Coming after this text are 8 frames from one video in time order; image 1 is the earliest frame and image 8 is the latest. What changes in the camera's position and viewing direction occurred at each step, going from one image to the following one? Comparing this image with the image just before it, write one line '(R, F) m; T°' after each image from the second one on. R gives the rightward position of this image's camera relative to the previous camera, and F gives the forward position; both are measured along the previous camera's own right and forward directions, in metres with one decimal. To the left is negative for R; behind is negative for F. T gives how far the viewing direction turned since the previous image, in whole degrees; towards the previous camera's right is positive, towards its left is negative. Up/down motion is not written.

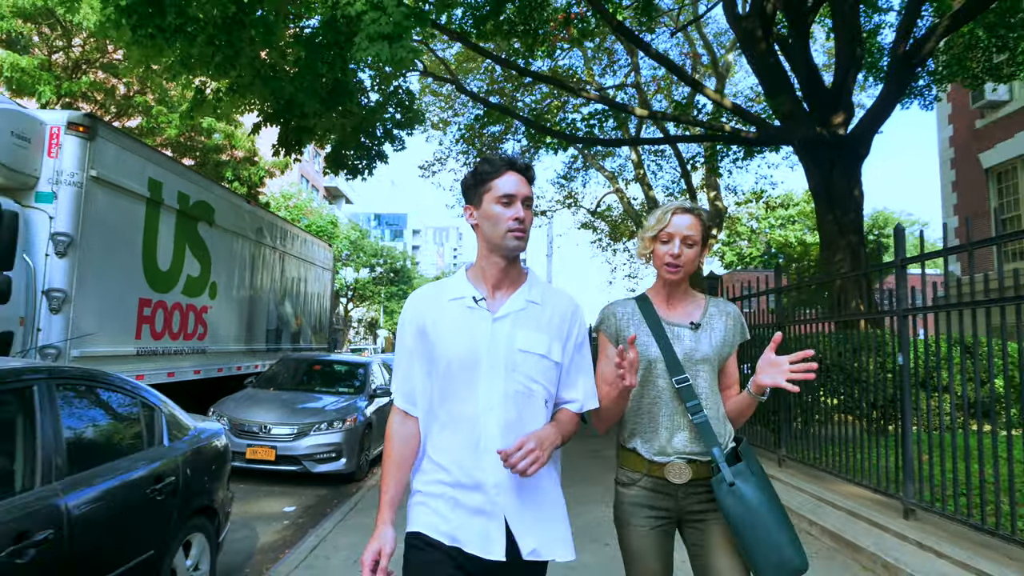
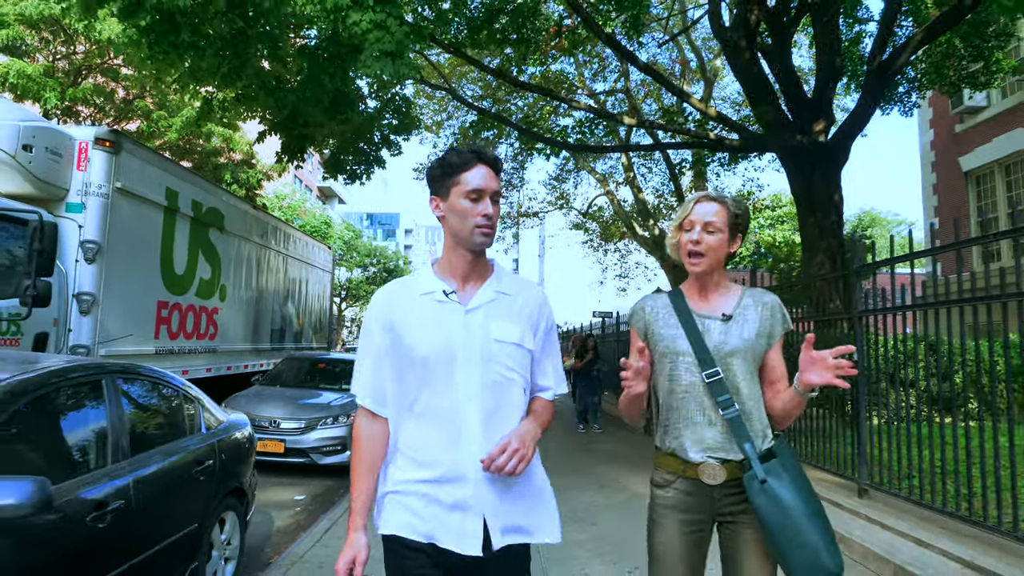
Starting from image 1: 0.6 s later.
(0.0, -0.5) m; +1°
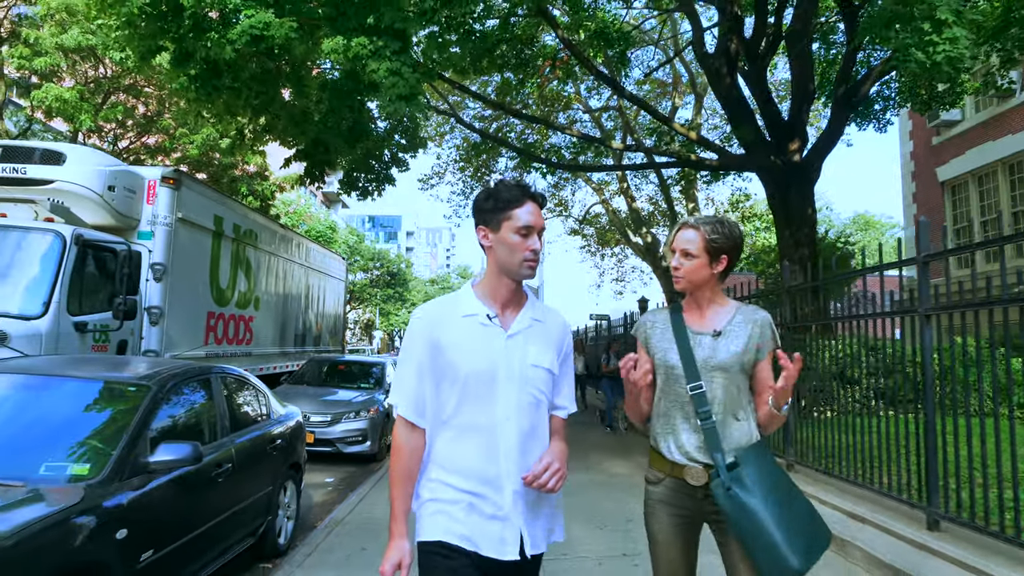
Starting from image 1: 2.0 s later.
(0.0, -1.2) m; 0°
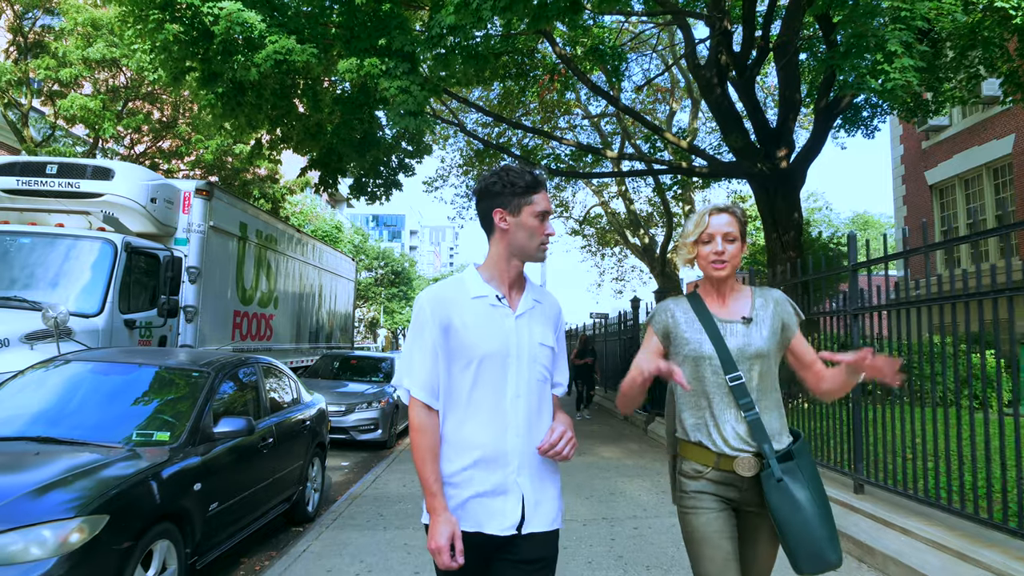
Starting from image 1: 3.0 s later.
(0.0, -0.8) m; 0°
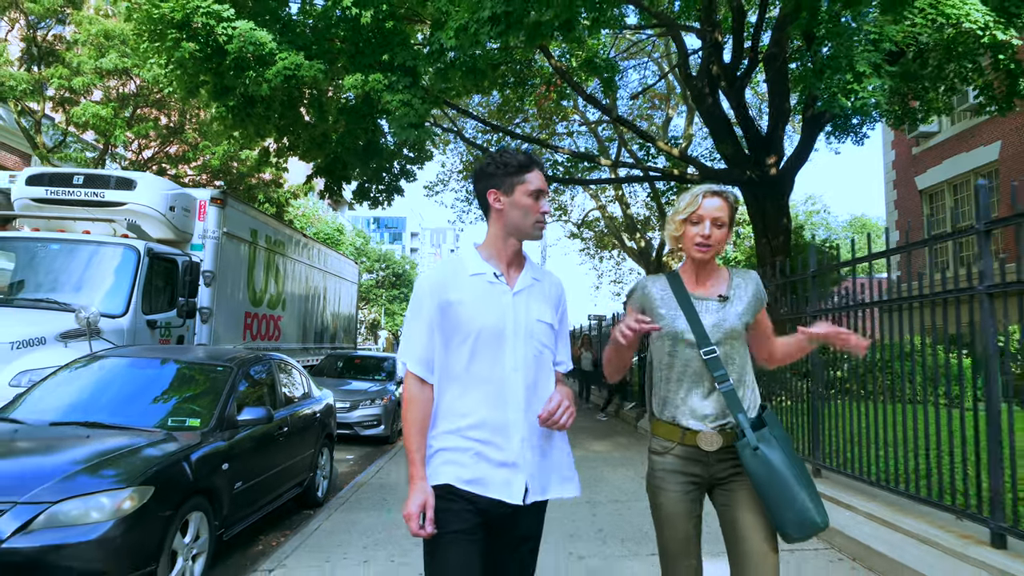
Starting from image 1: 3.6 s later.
(+0.1, -0.5) m; 0°
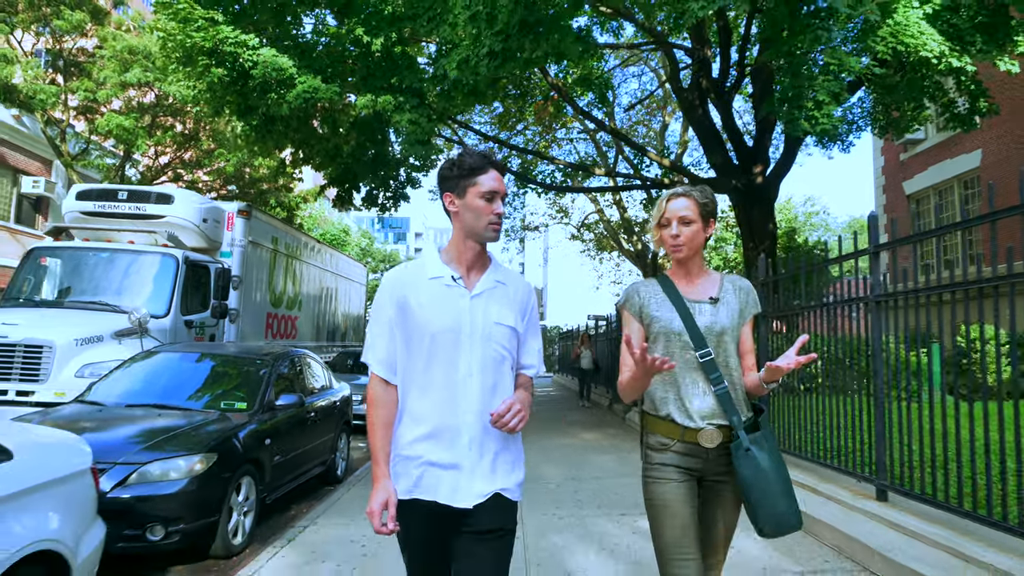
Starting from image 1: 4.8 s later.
(+0.1, -1.0) m; 0°
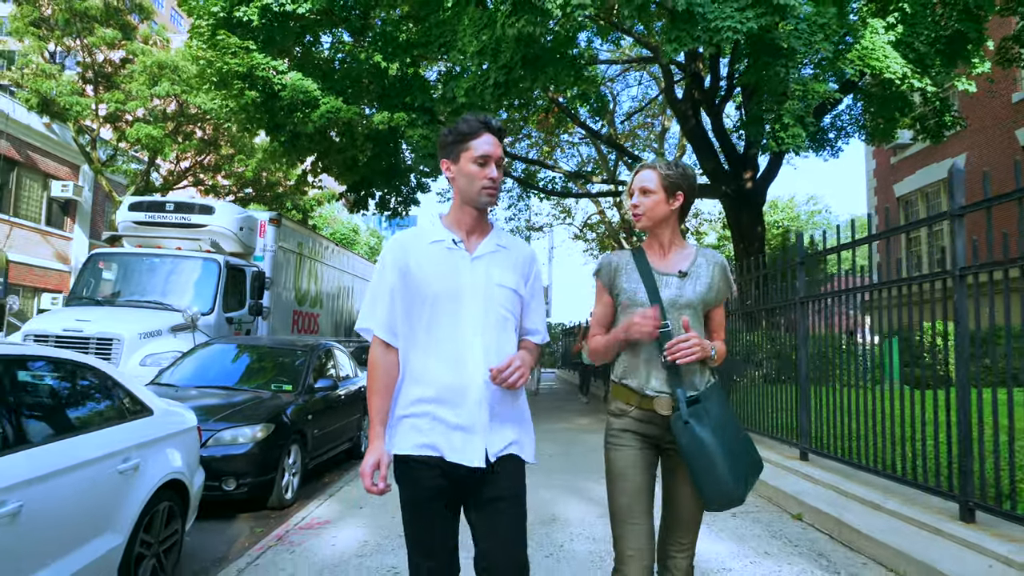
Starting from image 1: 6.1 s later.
(+0.1, -1.2) m; 0°
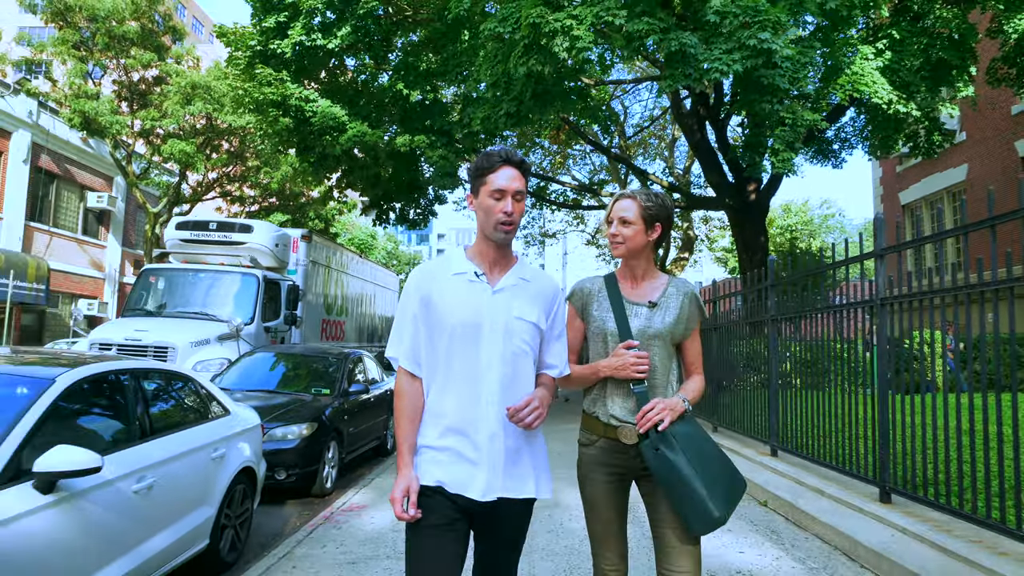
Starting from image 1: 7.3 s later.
(0.0, -0.9) m; -1°
